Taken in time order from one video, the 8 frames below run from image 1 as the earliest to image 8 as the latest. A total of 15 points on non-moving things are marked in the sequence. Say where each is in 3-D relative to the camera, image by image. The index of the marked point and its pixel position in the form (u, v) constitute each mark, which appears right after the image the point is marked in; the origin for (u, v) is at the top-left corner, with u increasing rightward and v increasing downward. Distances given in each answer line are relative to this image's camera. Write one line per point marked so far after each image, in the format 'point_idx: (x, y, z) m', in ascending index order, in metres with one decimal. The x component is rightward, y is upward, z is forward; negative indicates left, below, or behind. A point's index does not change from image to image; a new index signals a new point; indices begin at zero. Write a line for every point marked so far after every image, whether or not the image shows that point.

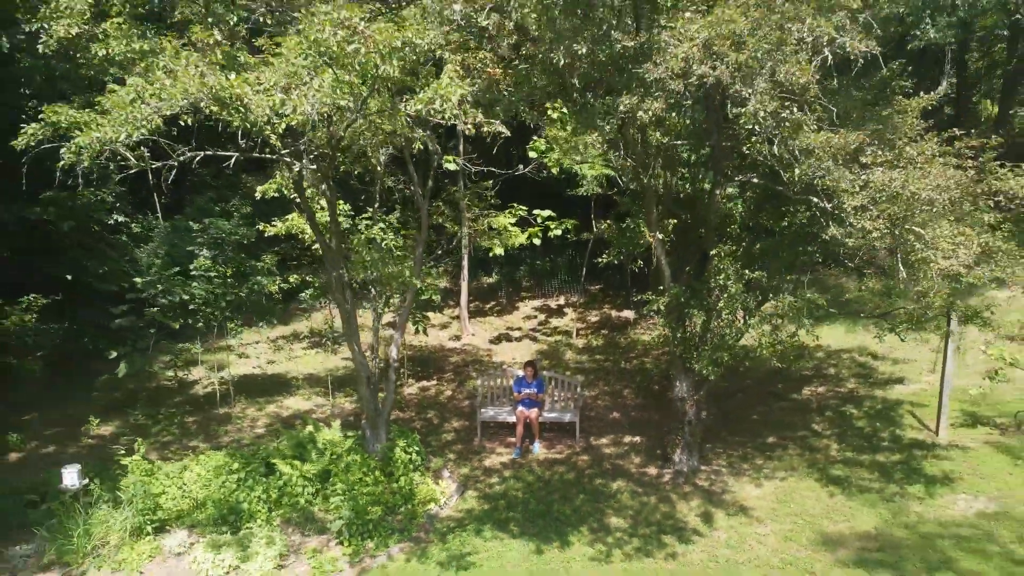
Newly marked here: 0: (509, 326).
0: (0.0, -0.3, +8.2) m
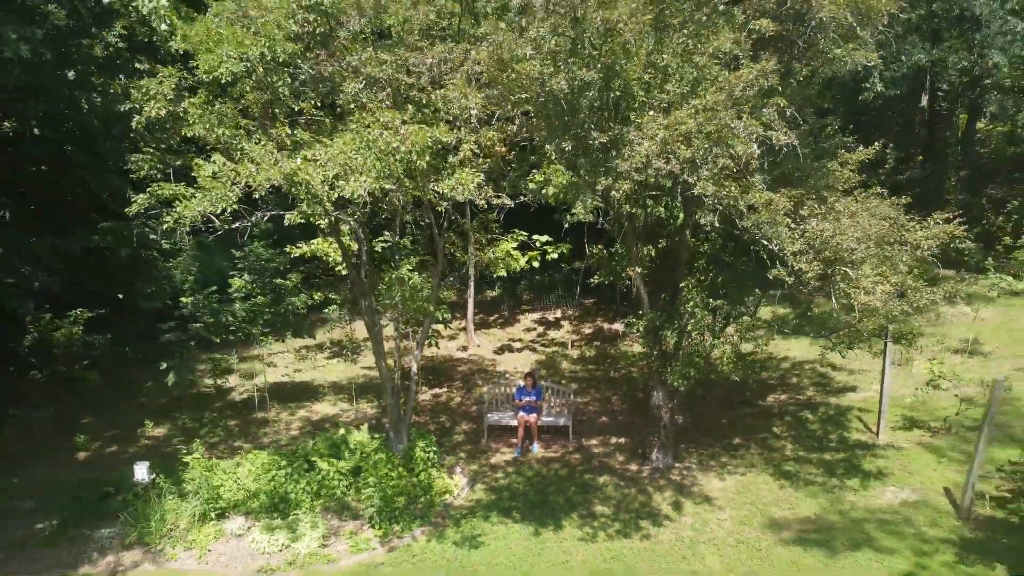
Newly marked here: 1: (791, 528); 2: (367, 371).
0: (0.0, -0.5, +9.1) m
1: (+1.4, -1.2, +4.9) m
2: (-1.2, -0.7, +8.3) m
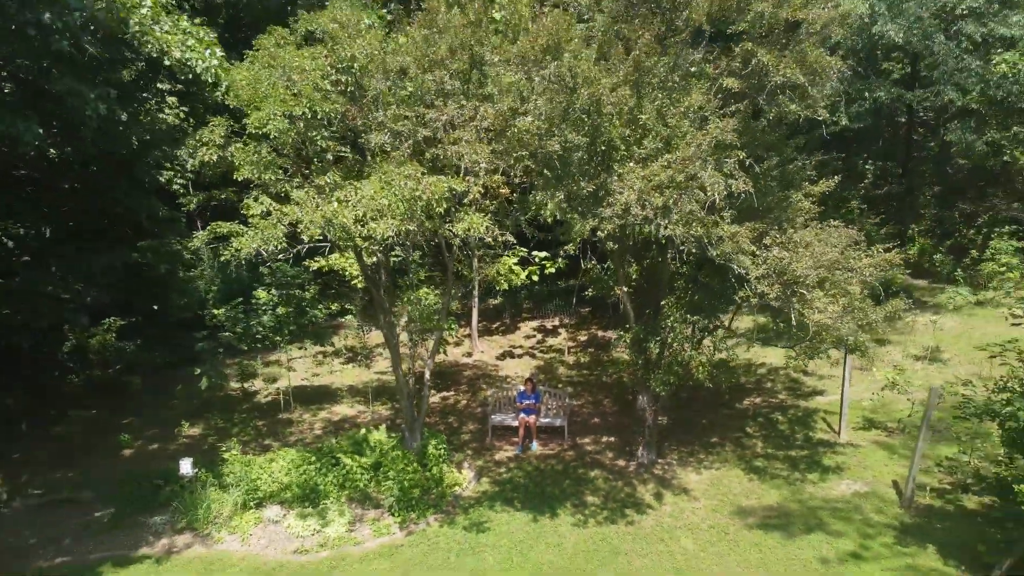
0: (0.0, -0.6, +9.9) m
1: (+1.4, -1.3, +5.6) m
2: (-1.2, -0.8, +9.1) m
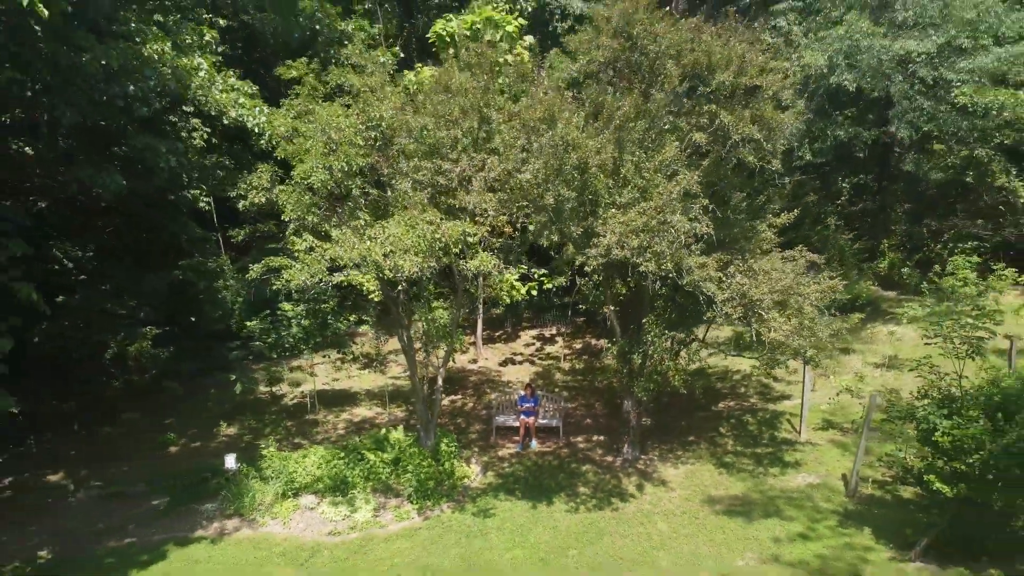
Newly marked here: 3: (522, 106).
0: (0.0, -0.7, +10.8) m
1: (+1.4, -1.5, +6.6) m
2: (-1.2, -1.0, +10.0) m
3: (+0.1, +1.2, +6.3) m
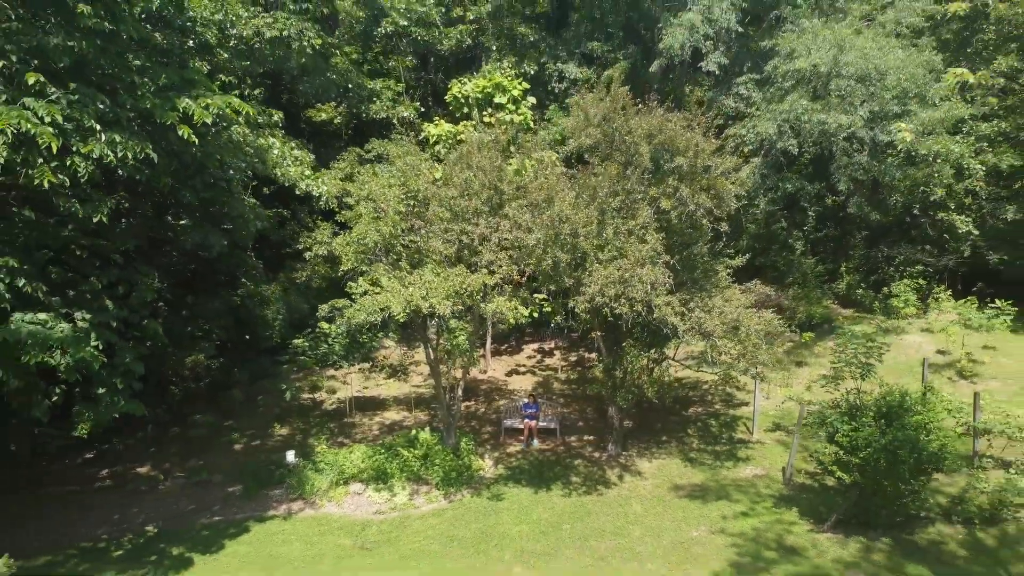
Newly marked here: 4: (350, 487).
0: (+0.1, -1.0, +12.6) m
1: (+1.5, -1.7, +8.3) m
2: (-1.2, -1.2, +11.8) m
3: (+0.1, +0.9, +8.1) m
4: (-1.4, -1.8, +8.7) m
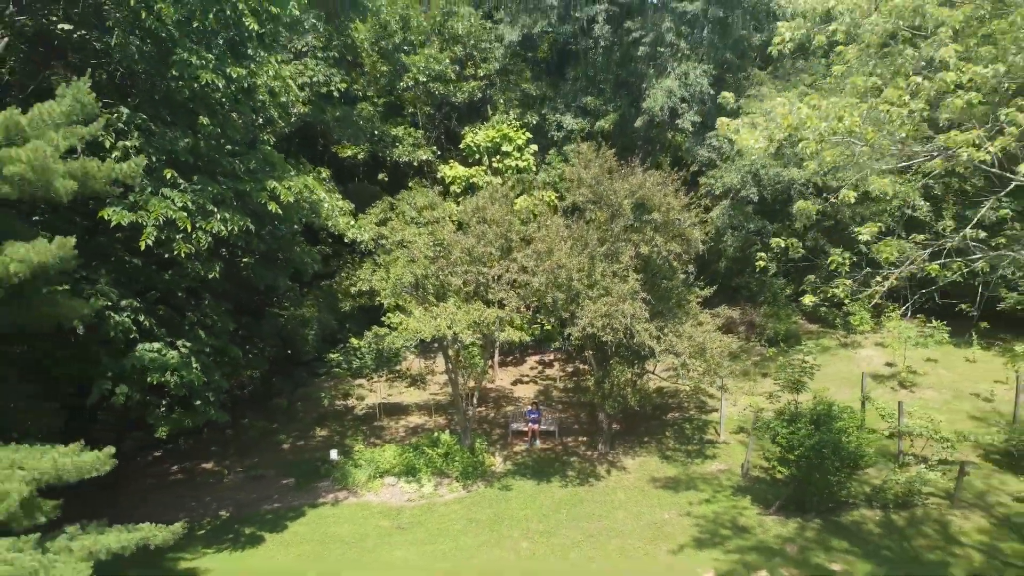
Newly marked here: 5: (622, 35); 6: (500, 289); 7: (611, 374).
0: (+0.1, -1.3, +14.4) m
1: (+1.6, -2.0, +10.2) m
2: (-1.1, -1.5, +13.6) m
3: (+0.2, +0.6, +9.9) m
4: (-1.4, -2.1, +10.5) m
5: (+1.5, +3.4, +13.1) m
6: (-0.1, 0.0, +9.6) m
7: (+1.1, -0.9, +10.6) m
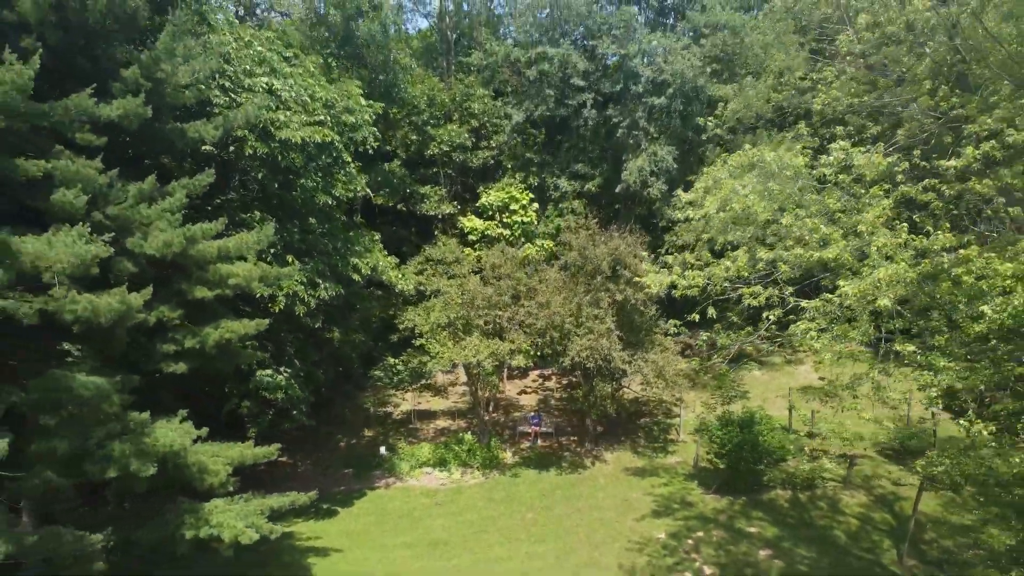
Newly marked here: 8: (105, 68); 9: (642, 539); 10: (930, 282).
0: (+0.2, -1.8, +17.7) m
1: (+1.7, -2.5, +13.5) m
2: (-1.0, -2.0, +16.9) m
3: (+0.3, +0.1, +13.2) m
4: (-1.3, -2.6, +13.8) m
5: (+1.6, +2.9, +16.4) m
6: (0.0, -0.5, +12.9) m
7: (+1.2, -1.4, +13.9) m
8: (-3.3, +1.8, +7.8) m
9: (+1.5, -2.9, +11.2) m
10: (+2.6, 0.0, +6.0) m
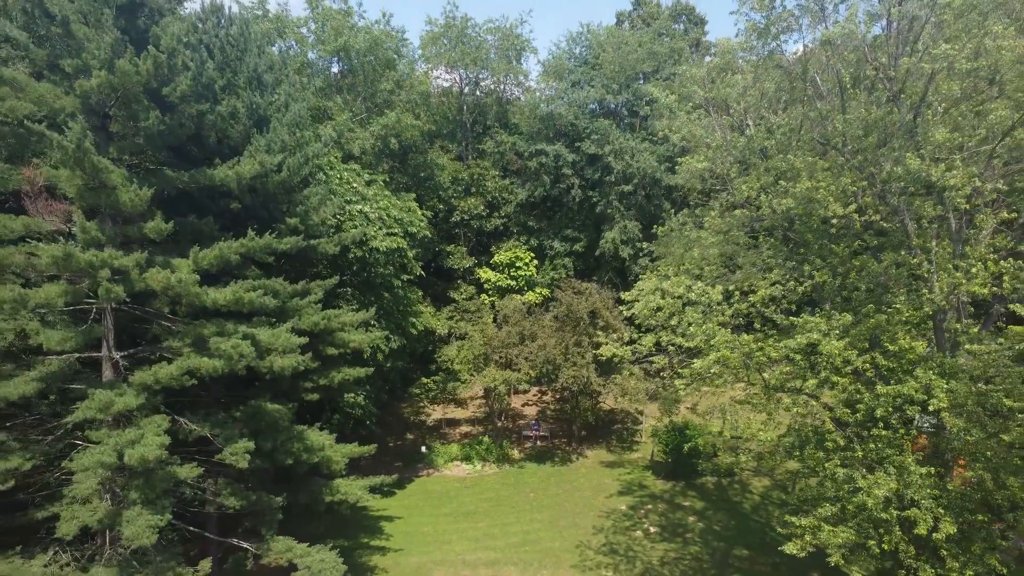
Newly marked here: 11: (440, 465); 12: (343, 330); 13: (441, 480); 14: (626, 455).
0: (+0.4, -2.6, +22.8) m
1: (+1.8, -3.3, +18.5) m
2: (-0.9, -2.8, +22.0) m
3: (+0.4, -0.7, +18.2) m
4: (-1.1, -3.4, +18.9) m
5: (+1.7, +2.0, +21.5) m
6: (+0.1, -1.3, +18.0) m
7: (+1.3, -2.3, +19.0) m
8: (-3.2, +1.0, +12.9) m
9: (+1.6, -3.7, +16.2) m
10: (+2.7, -0.8, +11.0) m
11: (-1.4, -3.4, +18.7) m
12: (-2.3, -0.6, +13.5) m
13: (-1.3, -3.6, +18.0) m
14: (+2.2, -3.2, +18.9) m
